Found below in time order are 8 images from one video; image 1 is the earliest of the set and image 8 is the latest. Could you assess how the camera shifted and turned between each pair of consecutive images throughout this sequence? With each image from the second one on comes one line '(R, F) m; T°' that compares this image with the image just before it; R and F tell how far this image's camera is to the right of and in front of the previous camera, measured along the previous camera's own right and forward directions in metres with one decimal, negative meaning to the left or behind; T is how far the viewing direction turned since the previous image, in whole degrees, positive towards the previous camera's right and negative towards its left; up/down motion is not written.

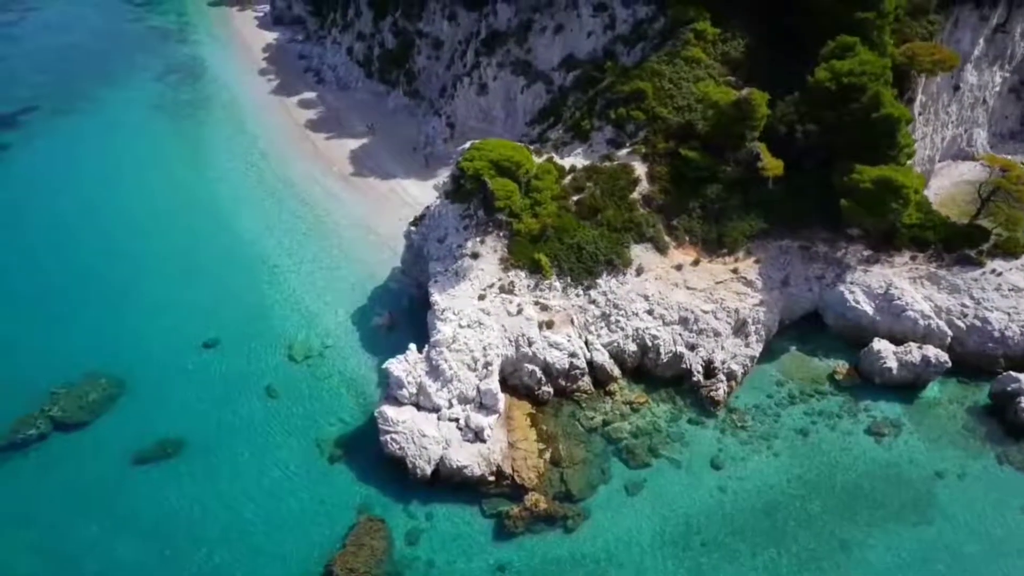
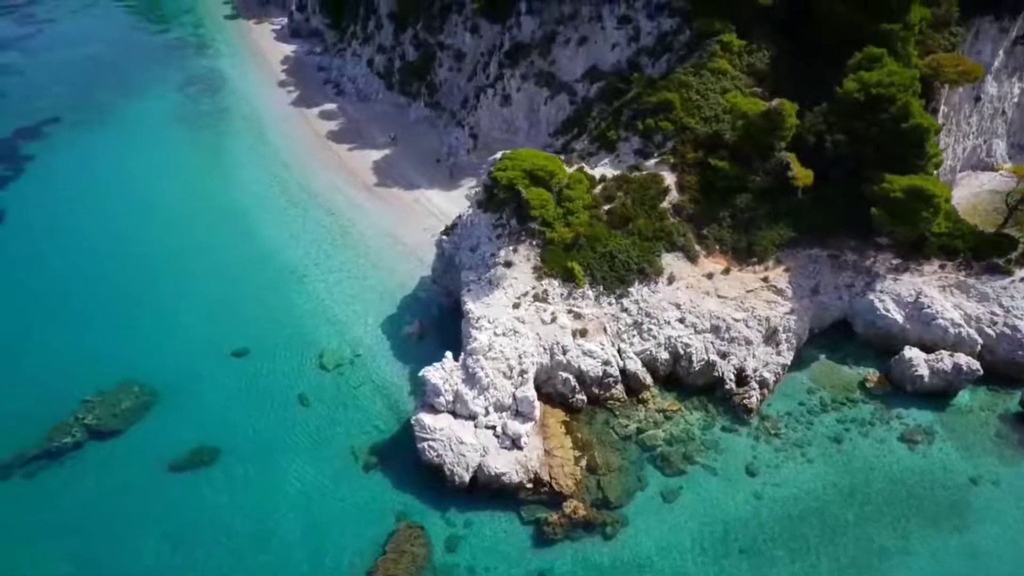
(-1.3, -0.2) m; 0°
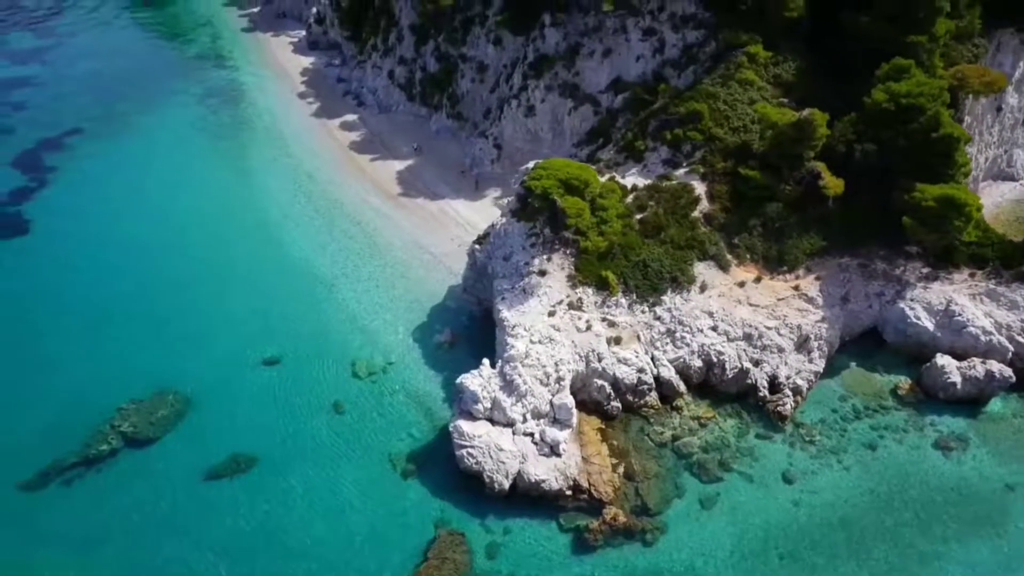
(-1.3, -0.2) m; 0°
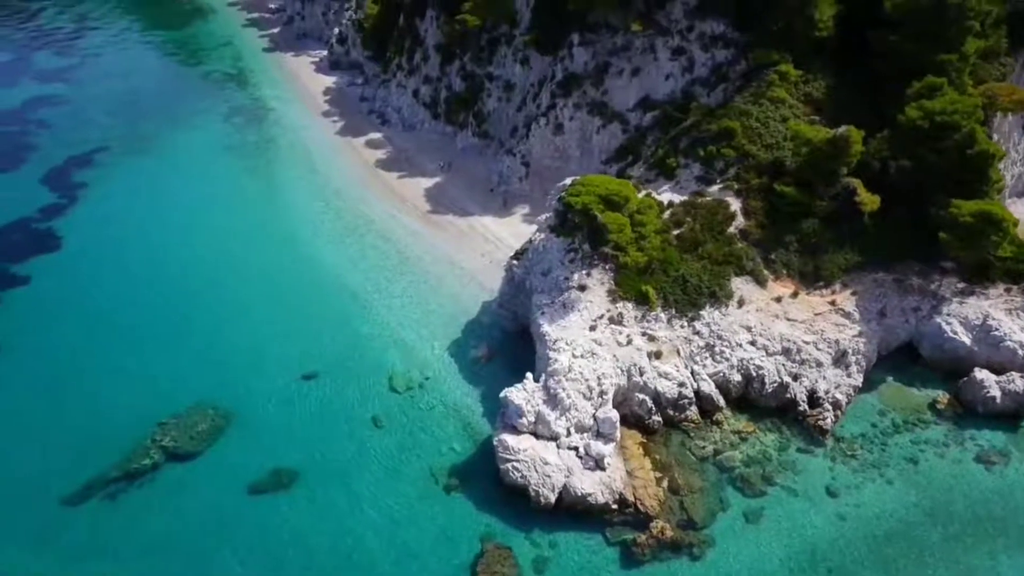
(-1.5, -0.2) m; 0°
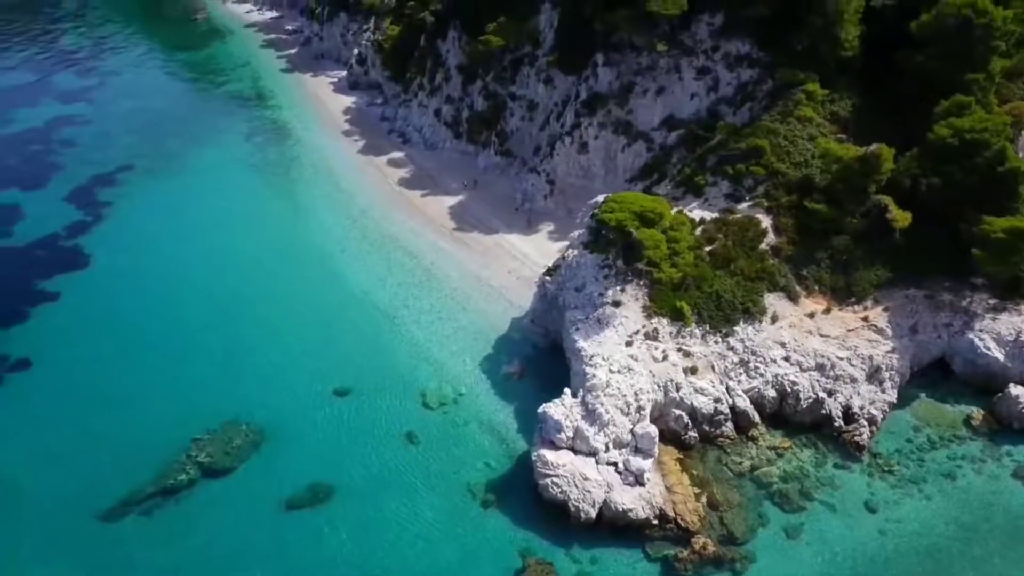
(-1.3, -0.1) m; 0°
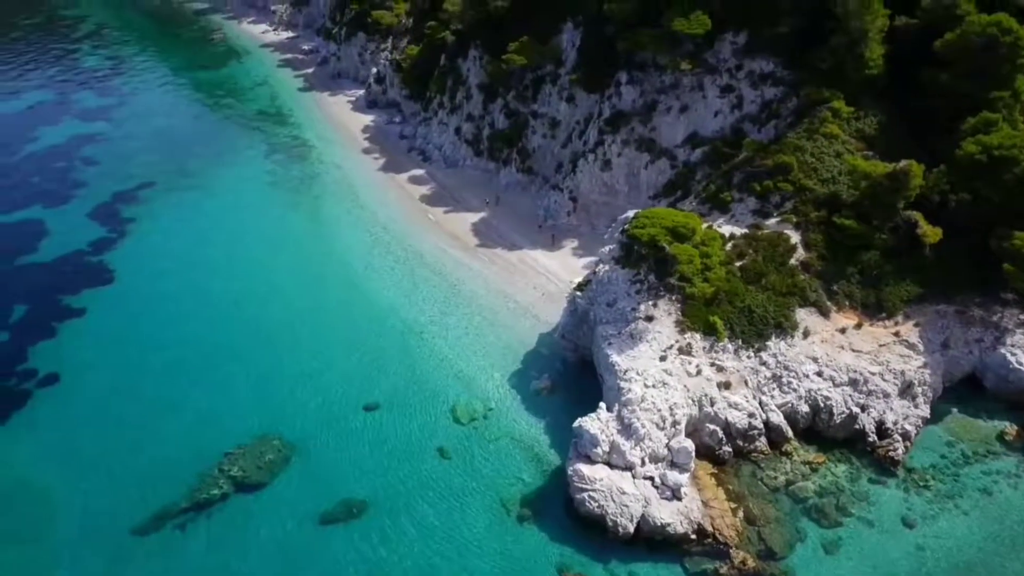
(-1.2, -0.1) m; 0°
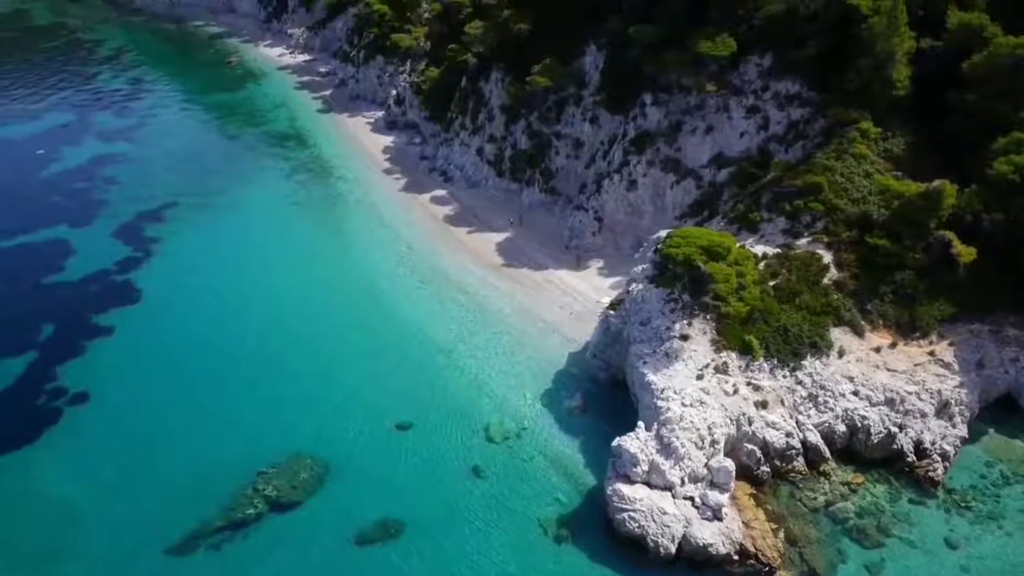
(-1.3, 0.0) m; 0°
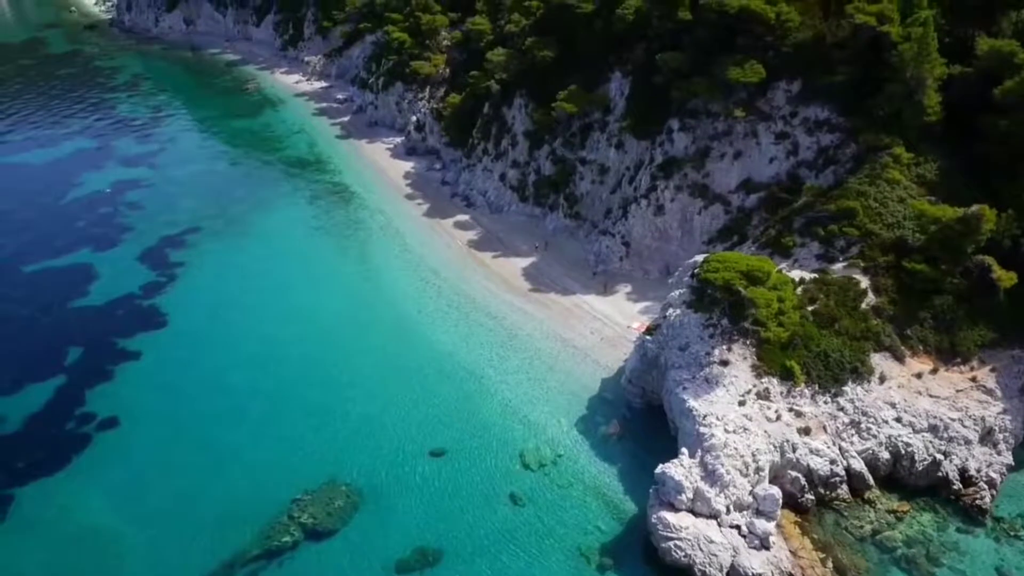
(-1.4, +0.3) m; 0°
